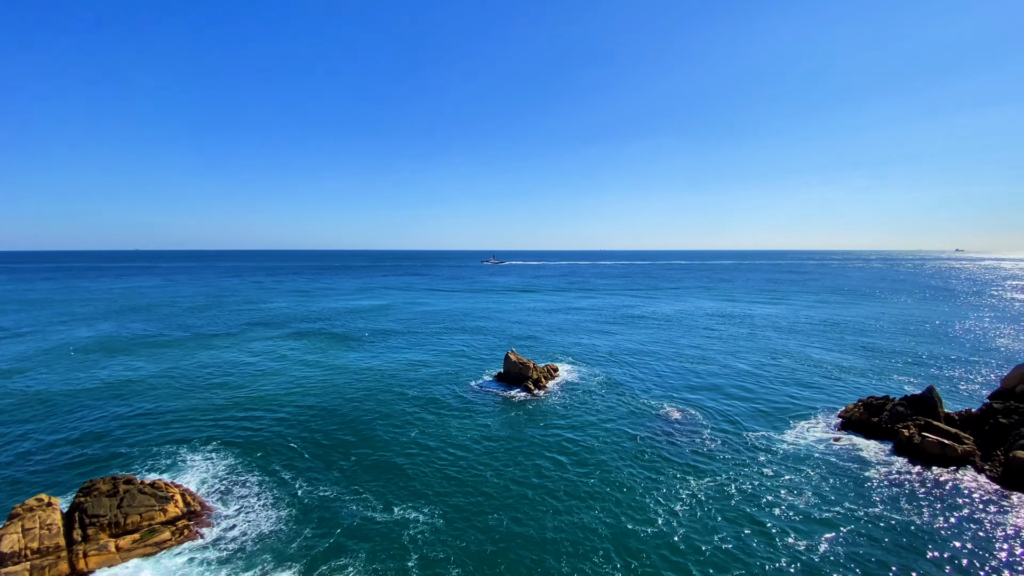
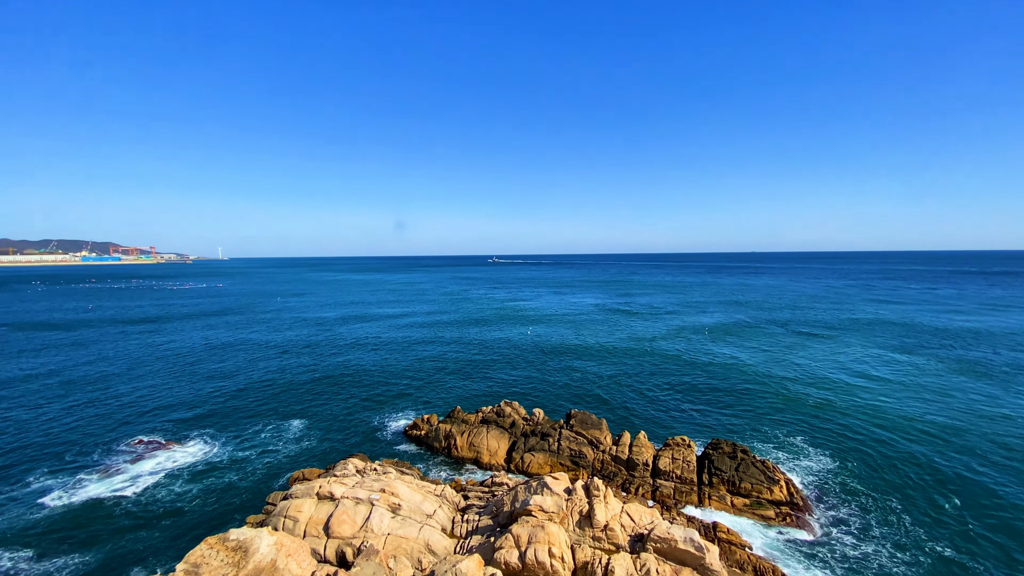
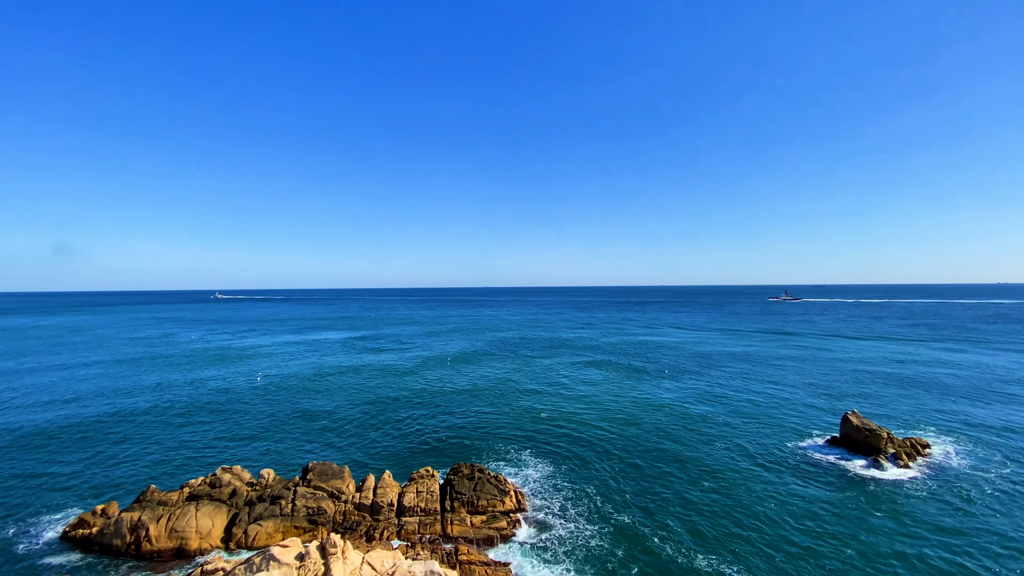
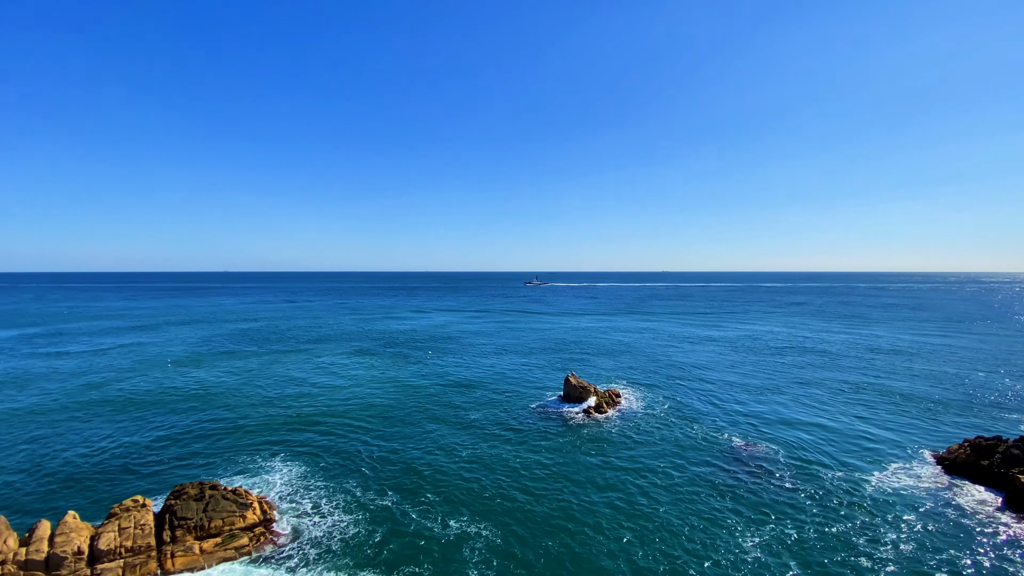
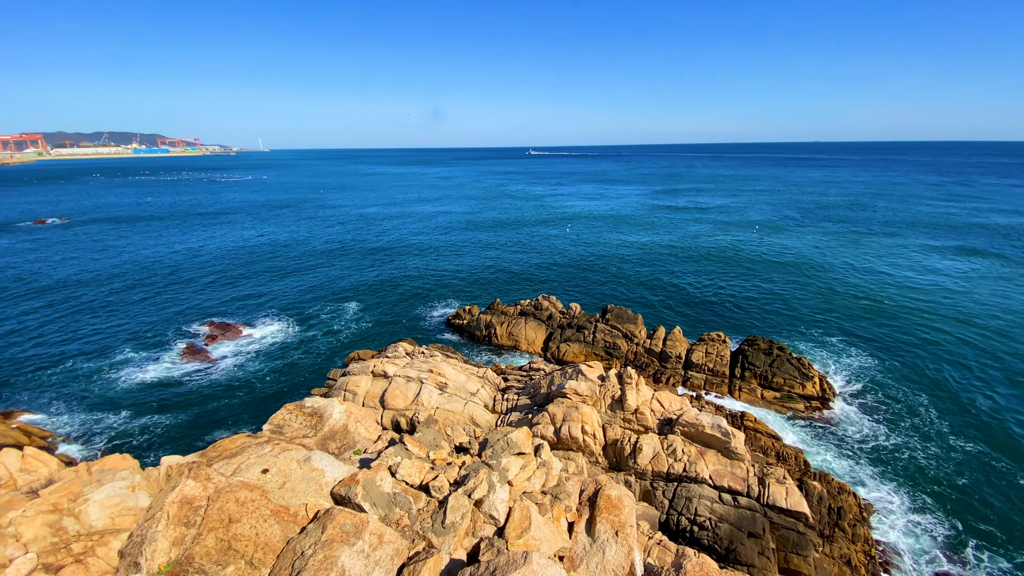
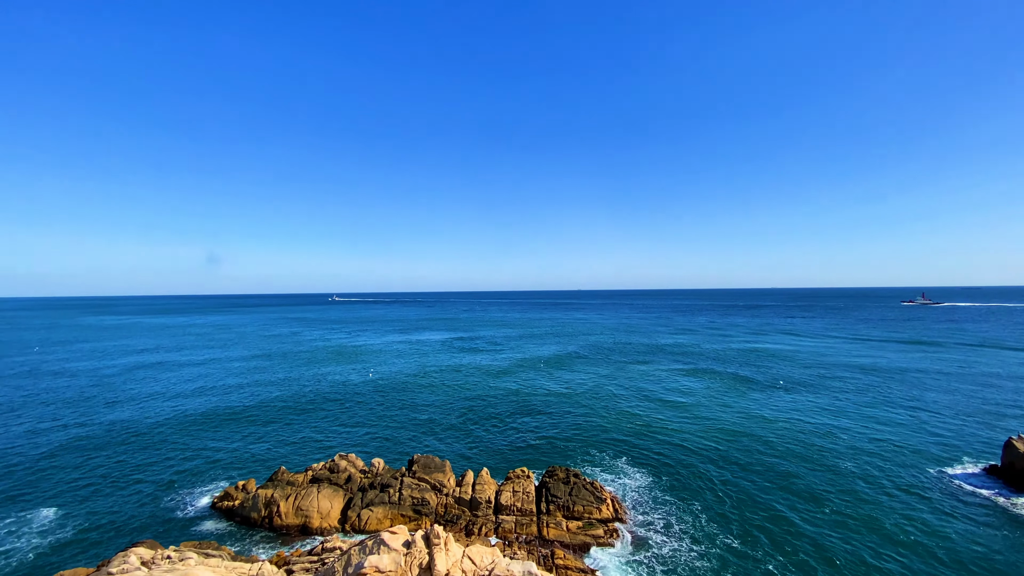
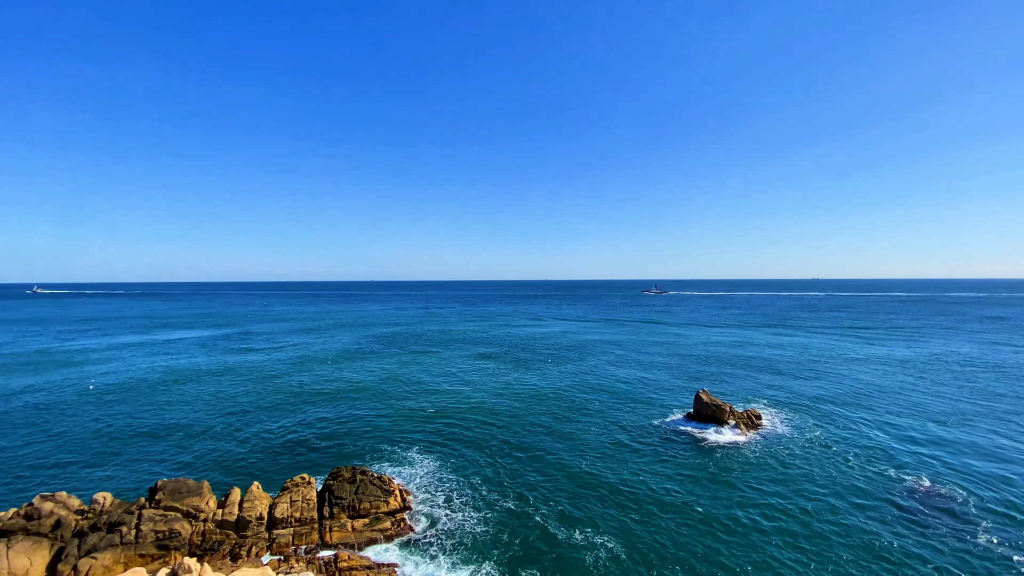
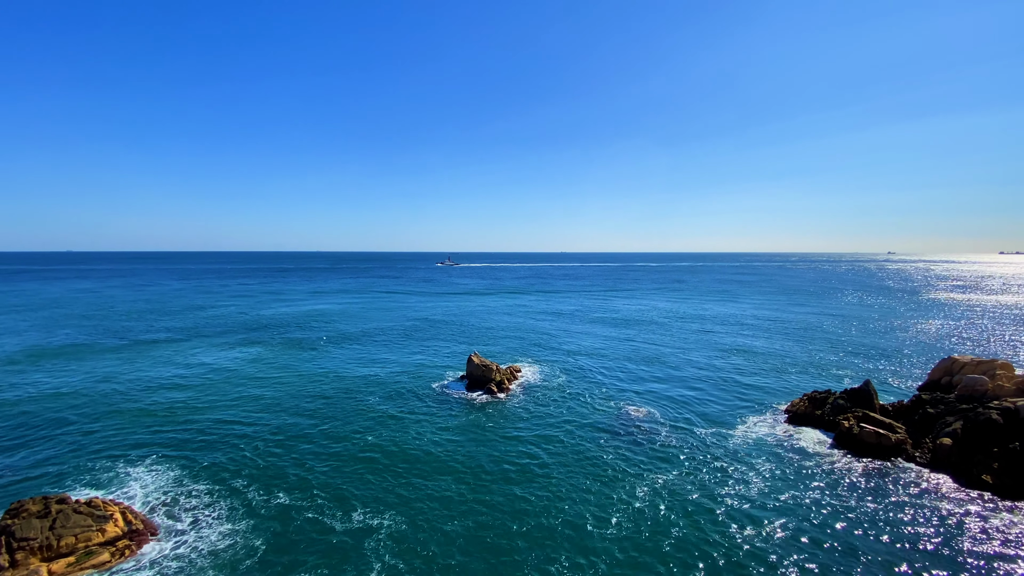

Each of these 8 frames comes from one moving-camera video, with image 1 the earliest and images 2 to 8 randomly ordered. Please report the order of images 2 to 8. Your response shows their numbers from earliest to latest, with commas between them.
8, 4, 7, 3, 6, 2, 5
